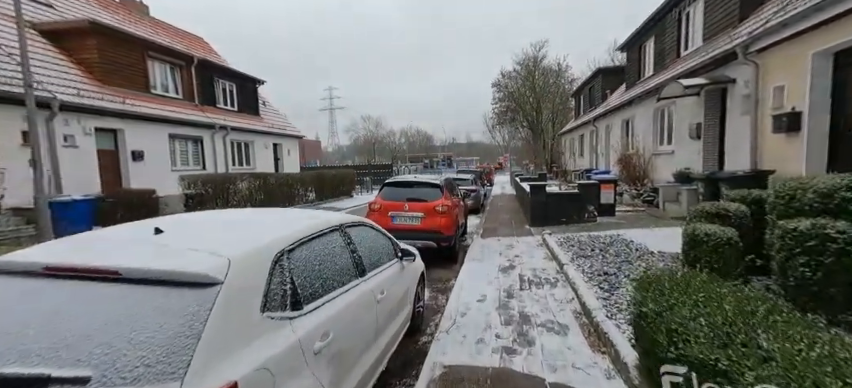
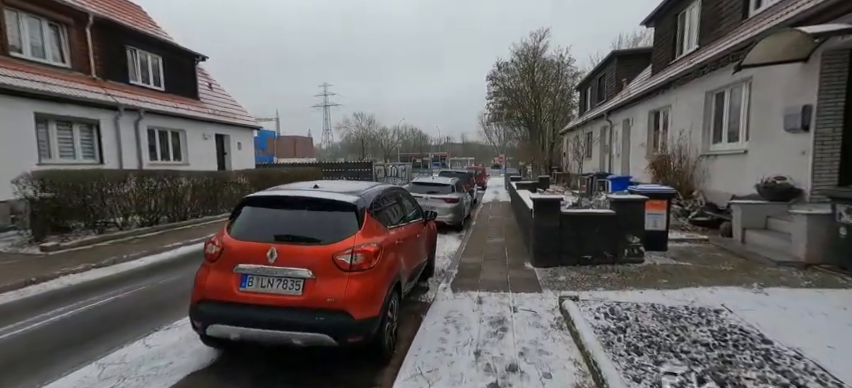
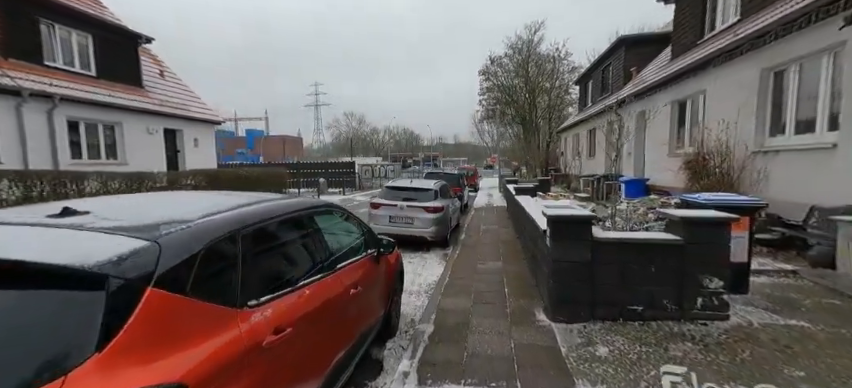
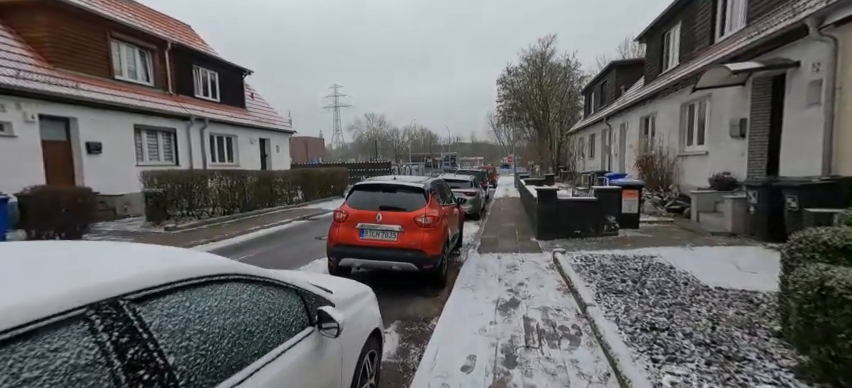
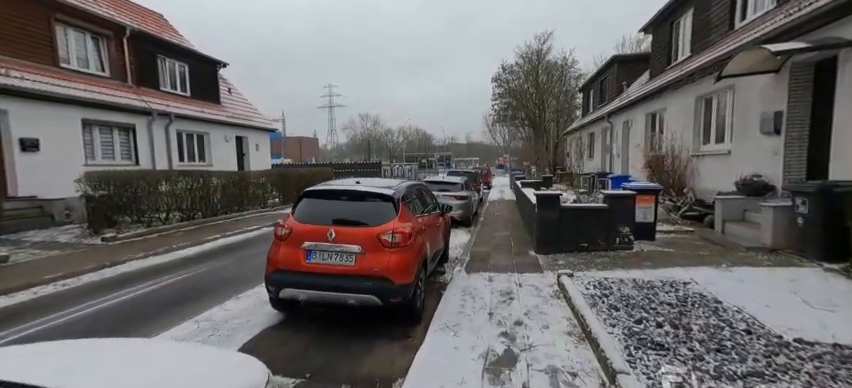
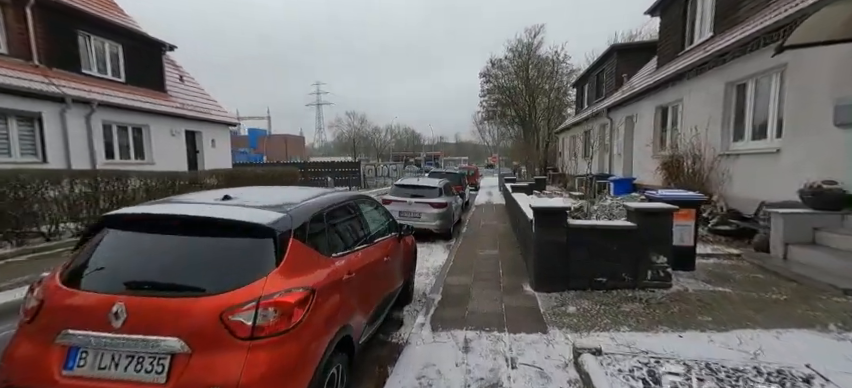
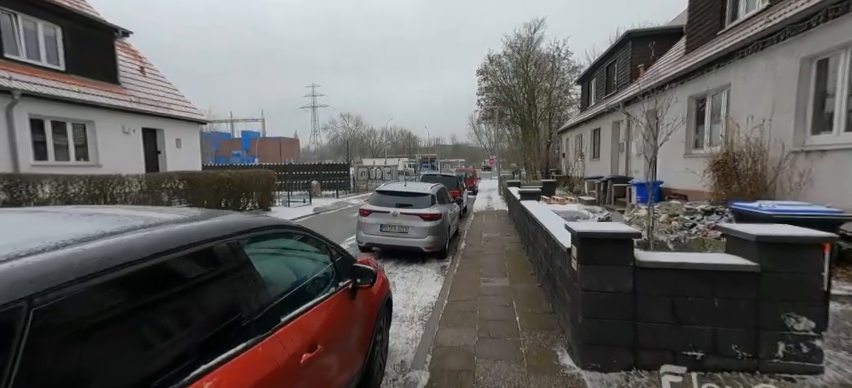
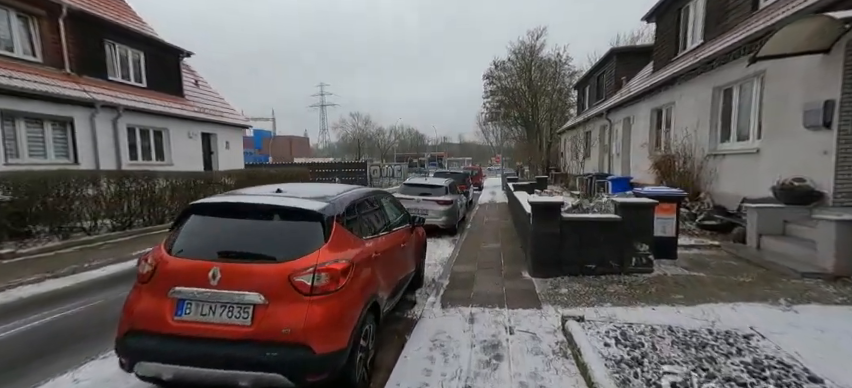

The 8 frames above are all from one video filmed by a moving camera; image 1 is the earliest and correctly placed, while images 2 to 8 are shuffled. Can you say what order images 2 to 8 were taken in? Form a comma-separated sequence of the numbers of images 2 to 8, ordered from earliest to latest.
4, 5, 2, 8, 6, 3, 7
